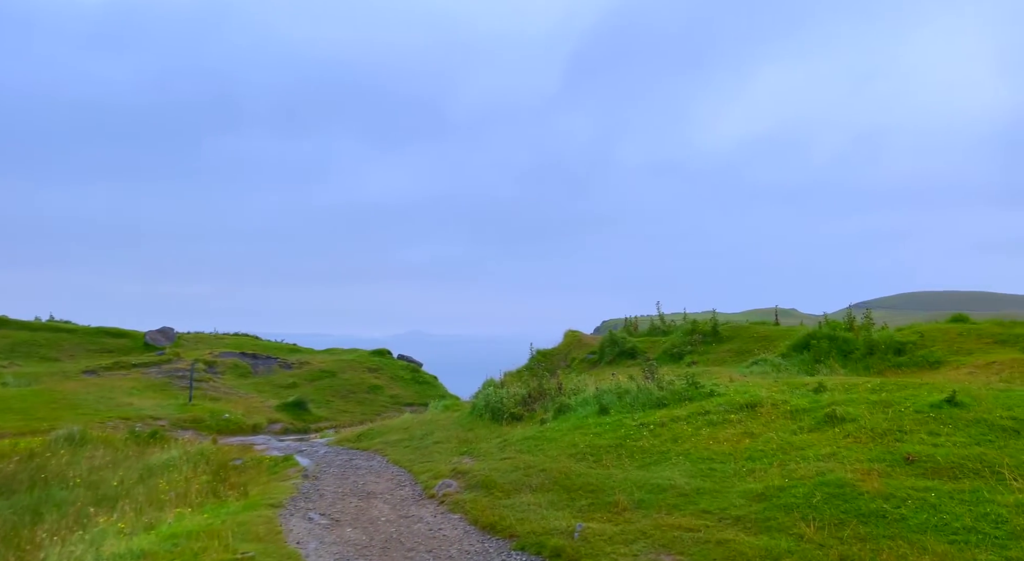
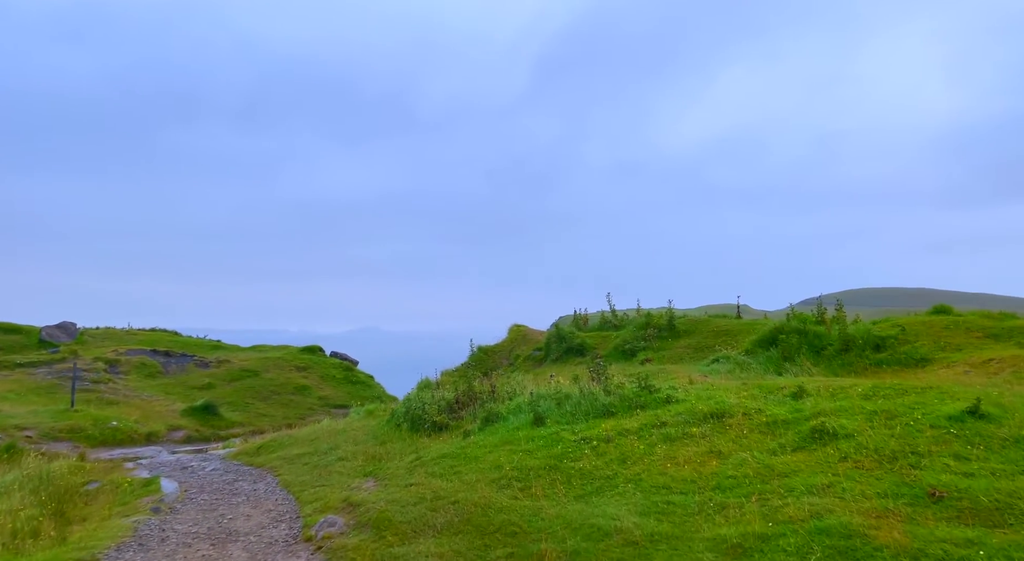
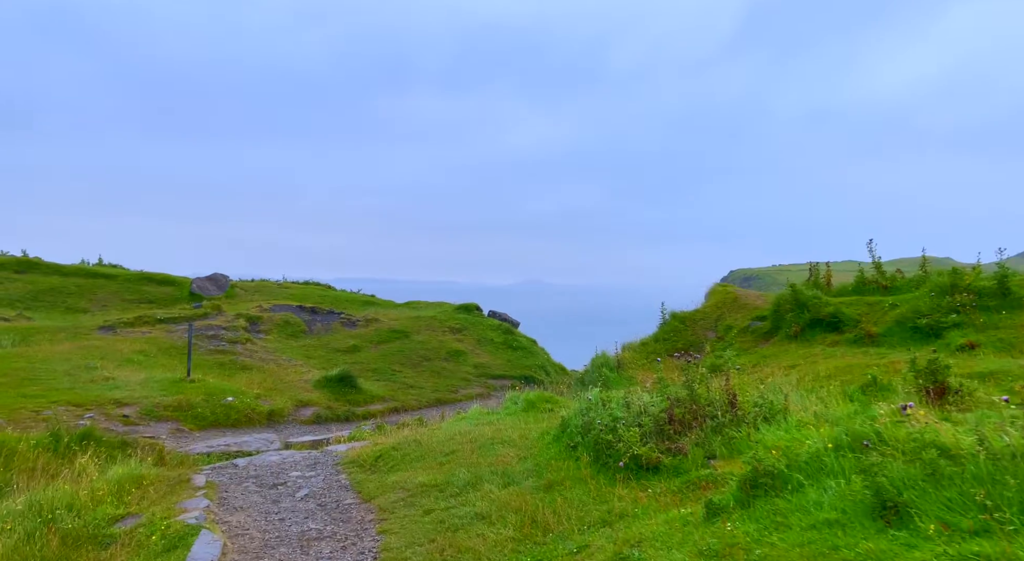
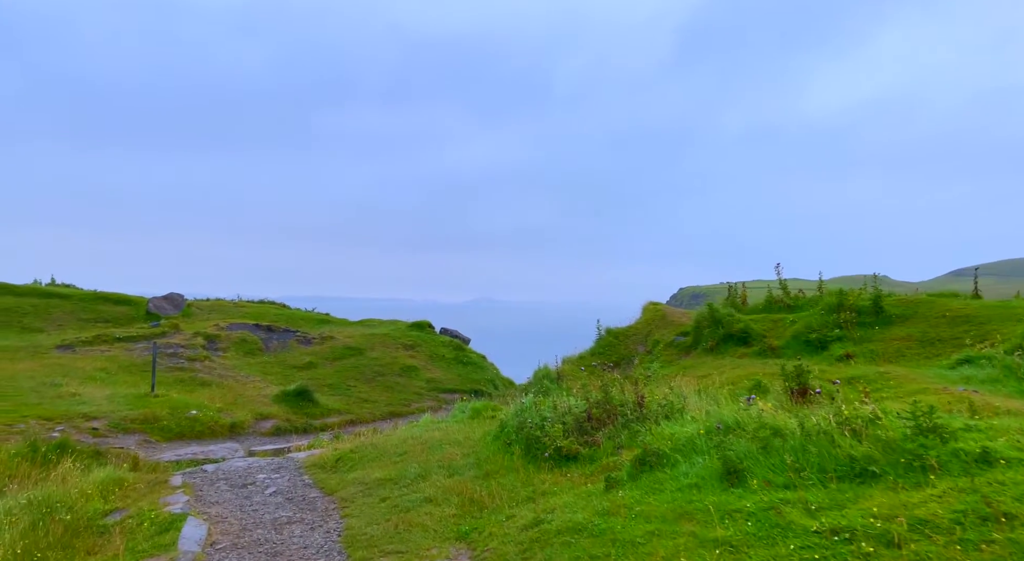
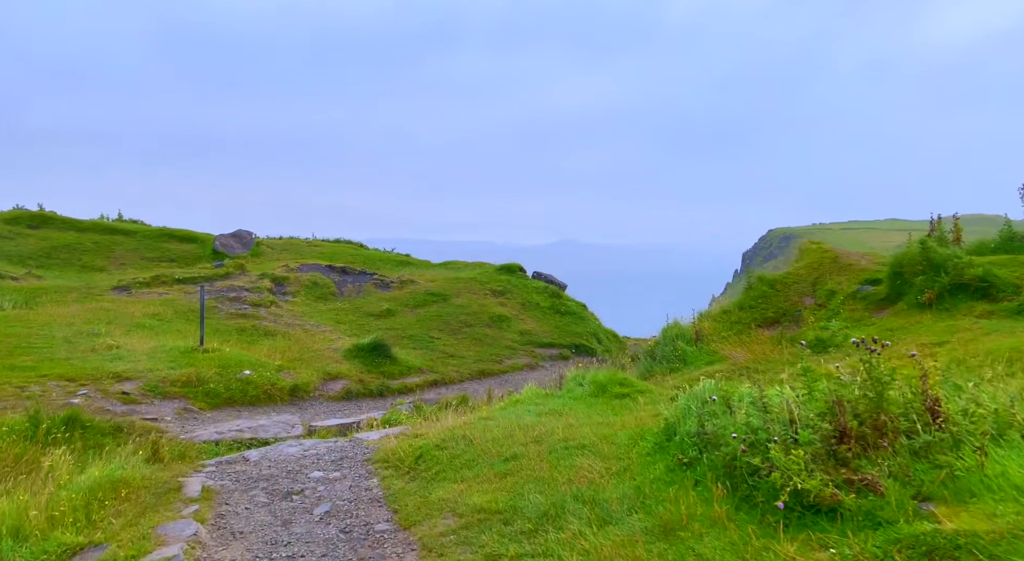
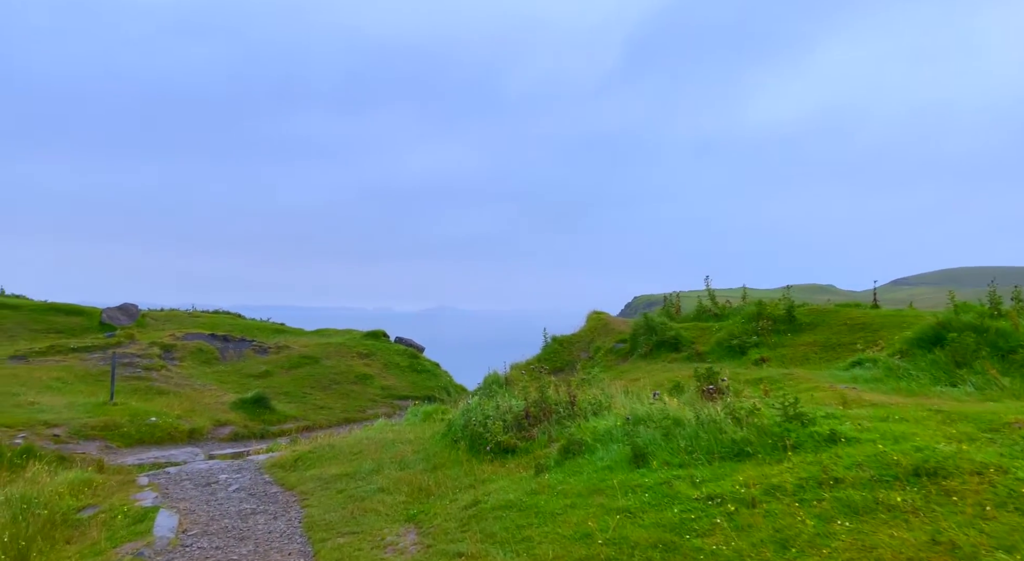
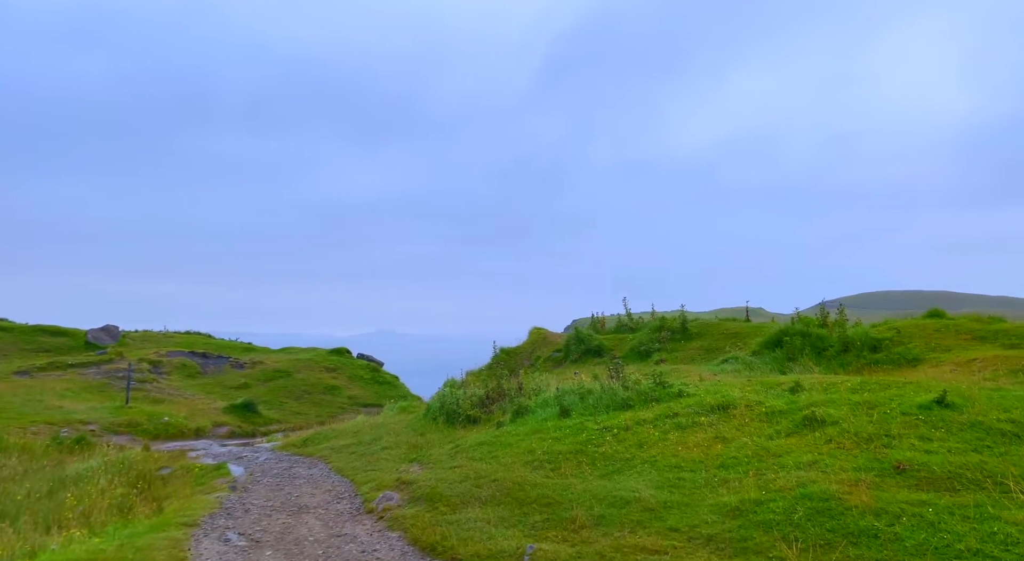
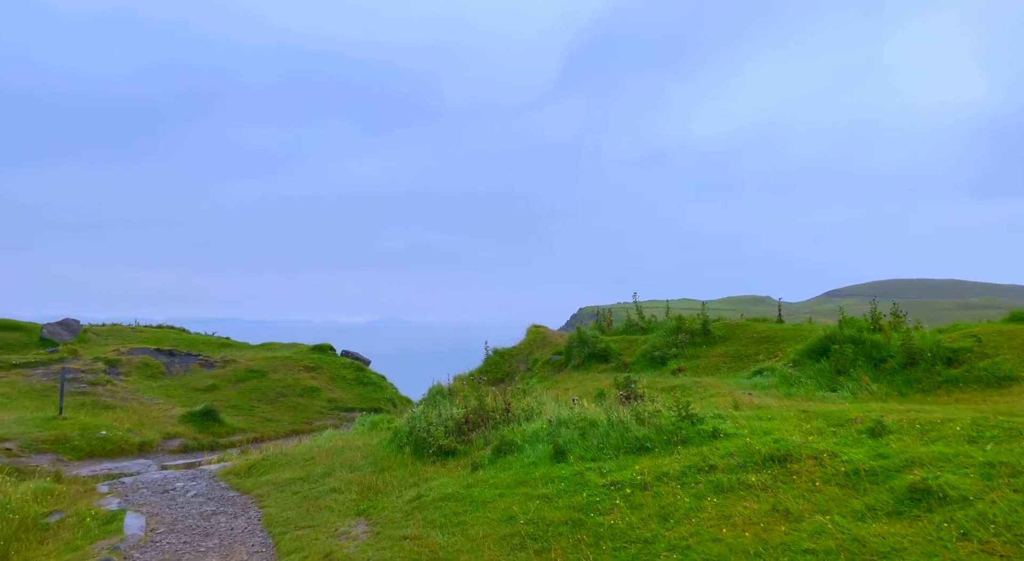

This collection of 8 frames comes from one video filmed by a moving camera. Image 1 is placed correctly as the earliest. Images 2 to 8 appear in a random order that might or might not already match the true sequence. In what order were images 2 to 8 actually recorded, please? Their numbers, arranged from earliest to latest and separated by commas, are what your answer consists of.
7, 2, 8, 6, 4, 3, 5
